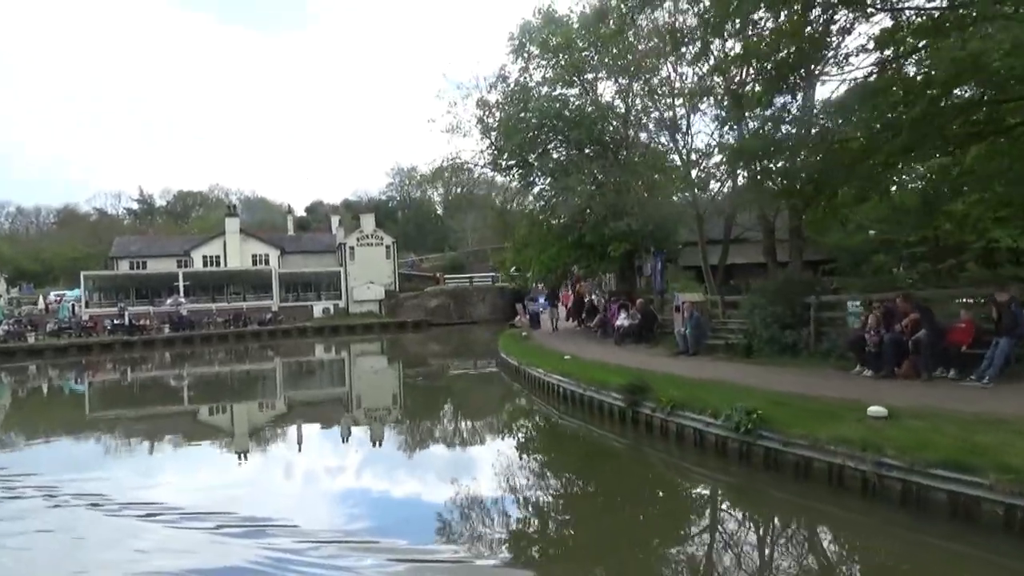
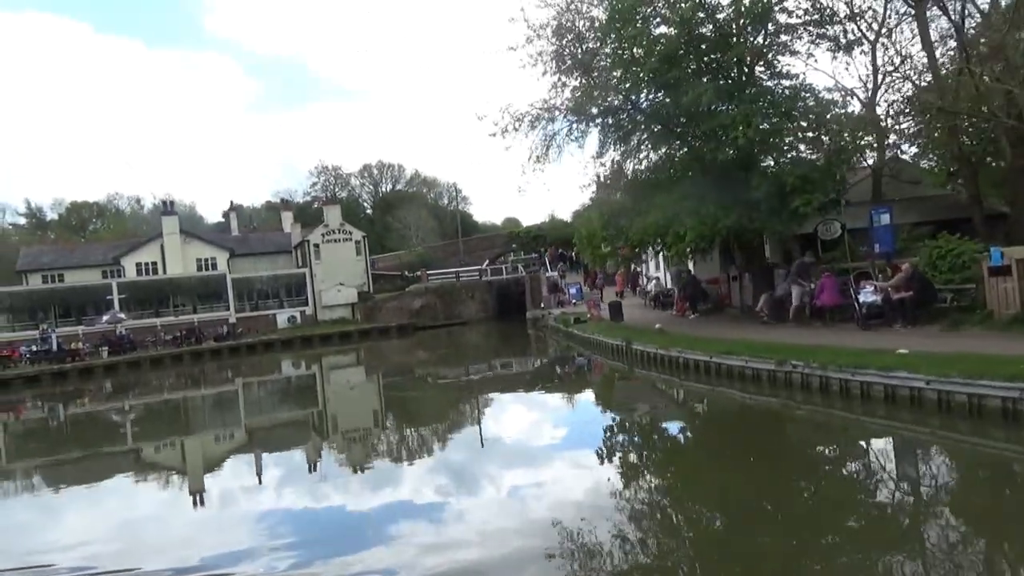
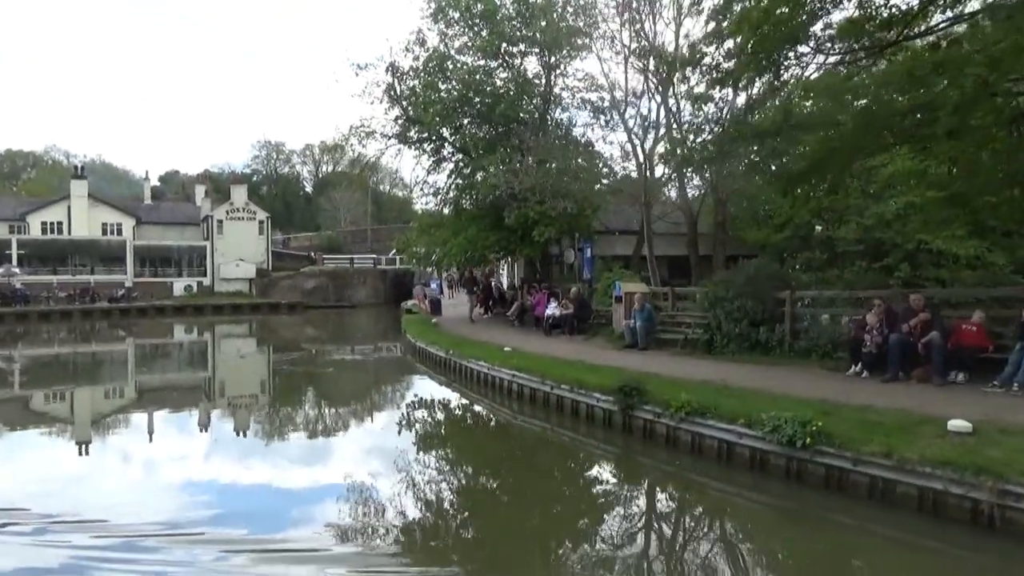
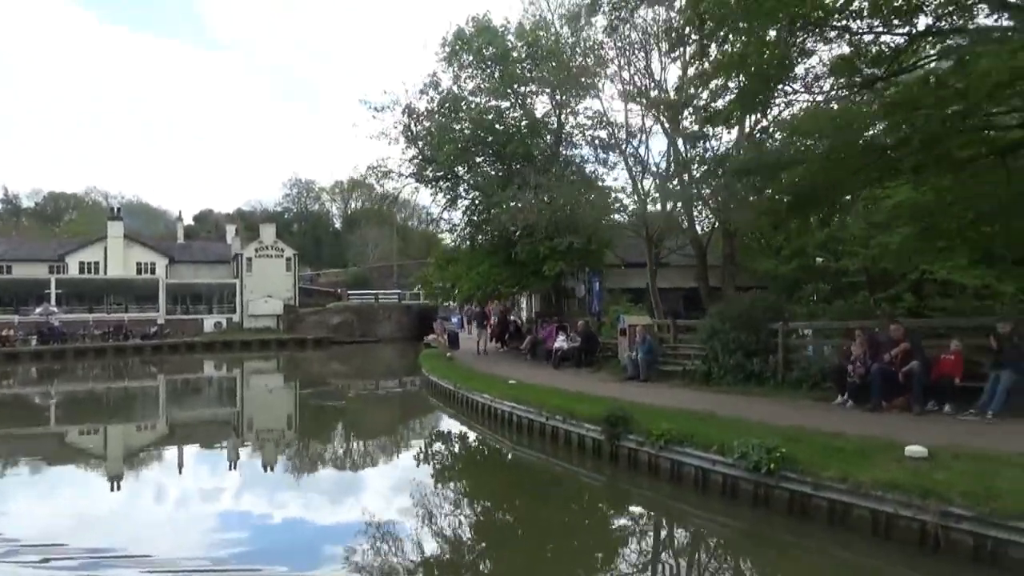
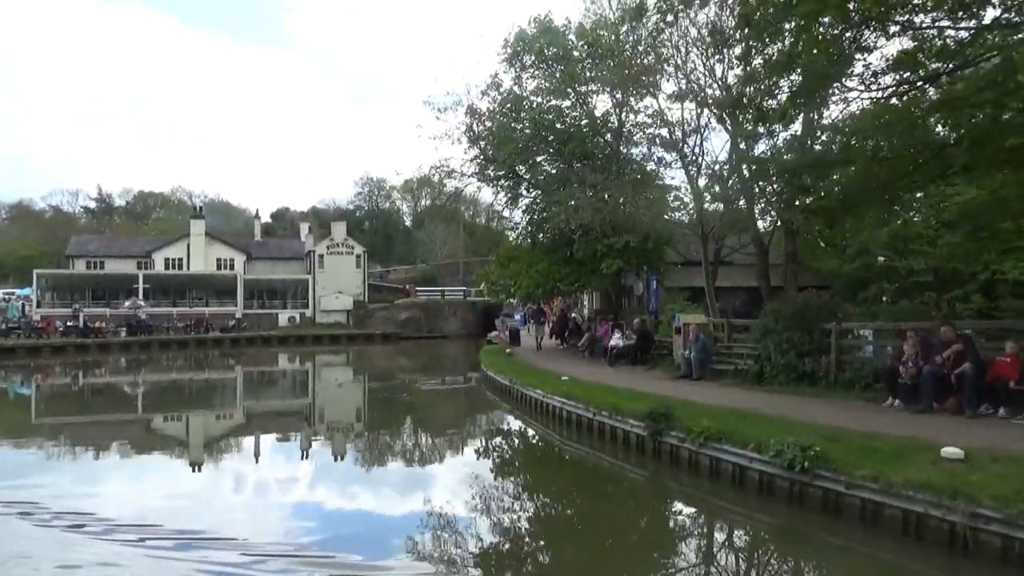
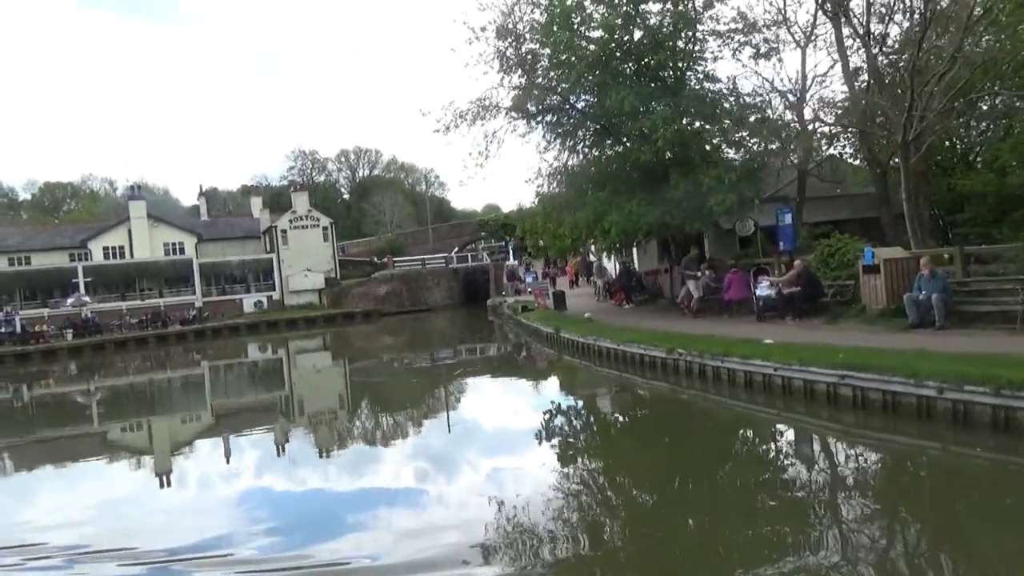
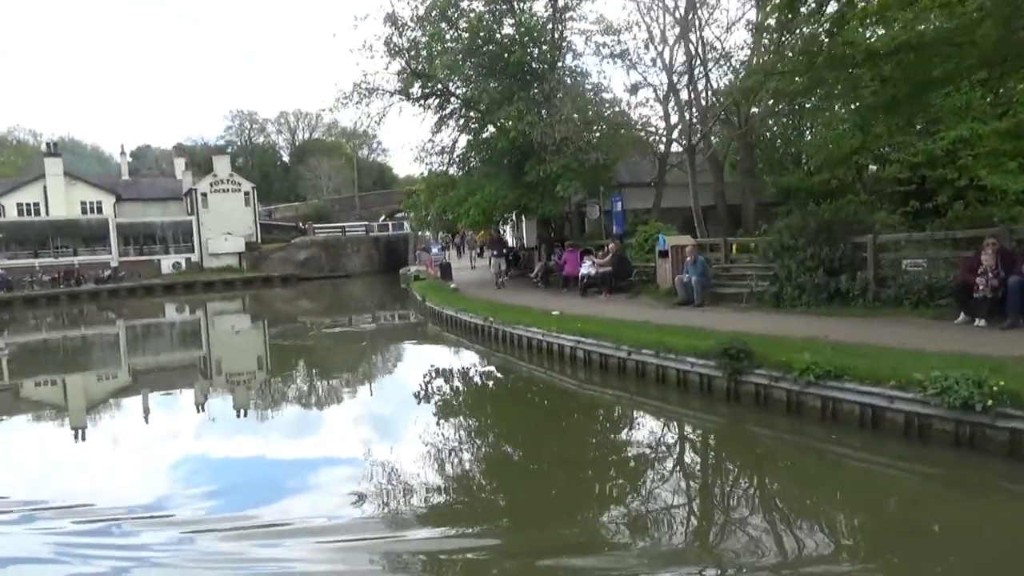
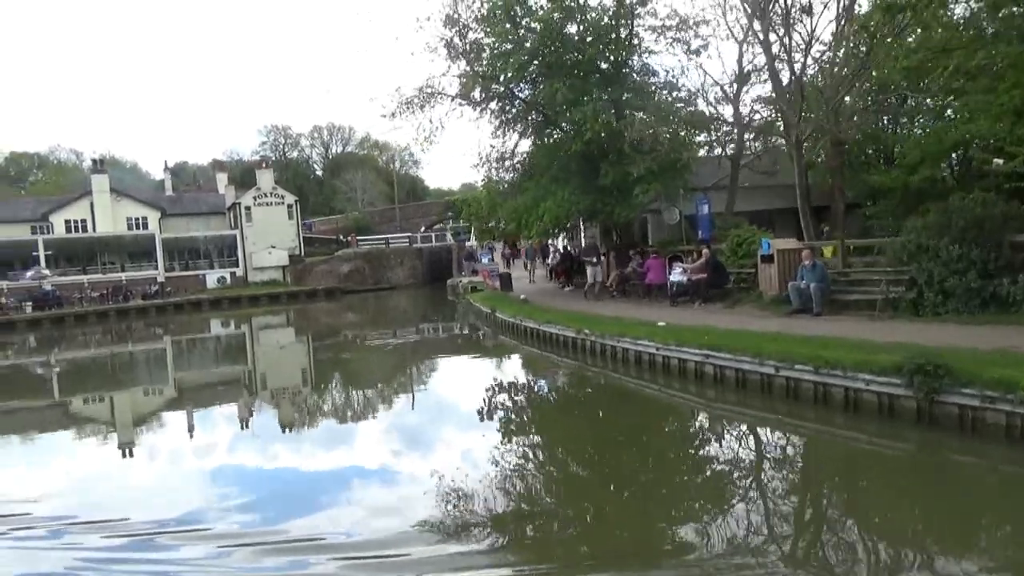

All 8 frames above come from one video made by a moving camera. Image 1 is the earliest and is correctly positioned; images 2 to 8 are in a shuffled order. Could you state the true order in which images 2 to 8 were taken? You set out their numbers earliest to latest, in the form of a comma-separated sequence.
5, 4, 3, 7, 8, 6, 2
